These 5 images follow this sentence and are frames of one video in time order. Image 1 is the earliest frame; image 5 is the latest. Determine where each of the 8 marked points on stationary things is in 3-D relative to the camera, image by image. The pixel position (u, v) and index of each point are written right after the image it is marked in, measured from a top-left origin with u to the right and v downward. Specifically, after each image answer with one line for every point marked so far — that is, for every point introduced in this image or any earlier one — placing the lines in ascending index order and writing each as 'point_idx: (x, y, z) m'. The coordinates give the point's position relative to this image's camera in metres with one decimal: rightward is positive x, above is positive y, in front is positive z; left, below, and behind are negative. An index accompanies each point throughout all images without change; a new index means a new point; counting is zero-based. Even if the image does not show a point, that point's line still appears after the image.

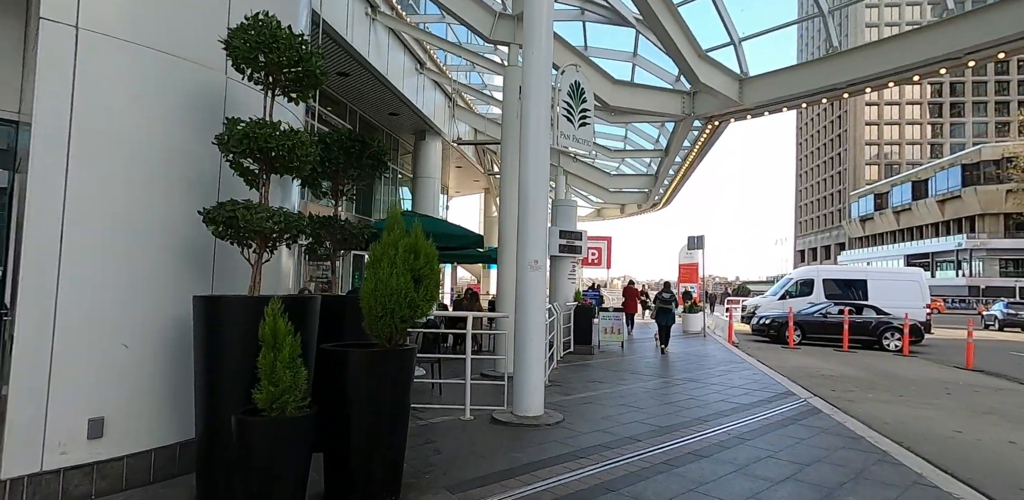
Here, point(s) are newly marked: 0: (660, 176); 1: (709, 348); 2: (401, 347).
0: (+5.1, +2.6, +17.9) m
1: (+5.4, -2.7, +14.4) m
2: (-0.8, -0.7, +3.9) m
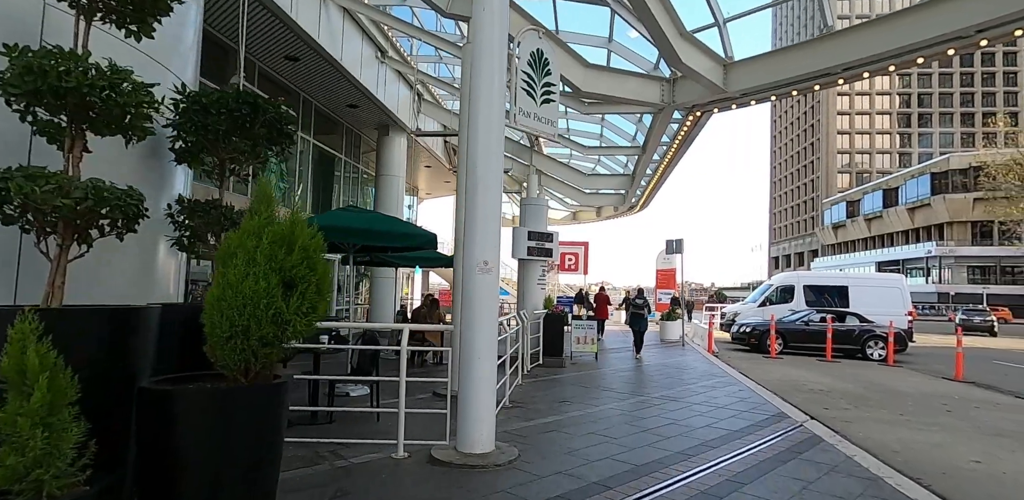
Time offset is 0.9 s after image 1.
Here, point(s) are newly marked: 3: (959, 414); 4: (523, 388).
0: (+4.1, +2.5, +17.1) m
1: (+4.5, -2.8, +13.5) m
2: (-1.3, -0.7, +2.7) m
3: (+7.3, -2.7, +8.6) m
4: (+0.2, -2.3, +8.7) m
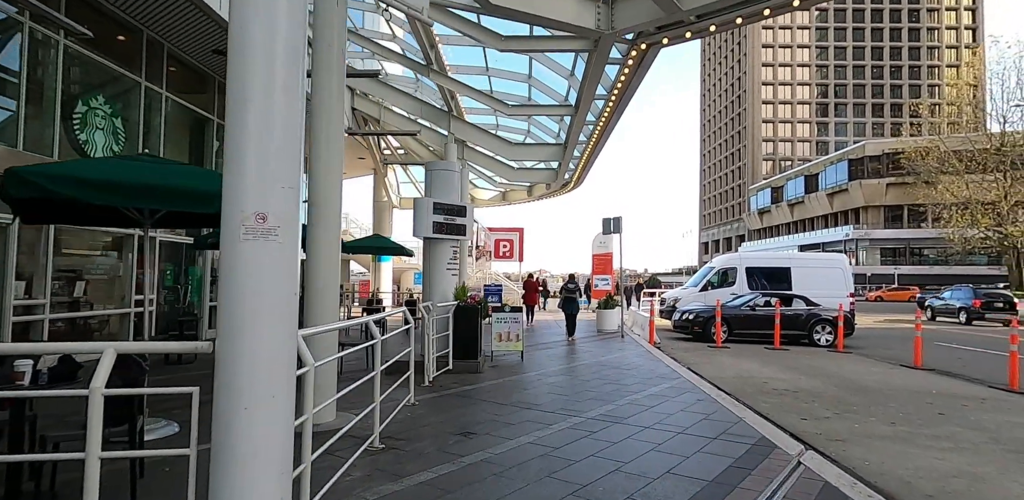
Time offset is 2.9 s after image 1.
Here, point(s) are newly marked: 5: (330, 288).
0: (+1.7, +3.1, +14.9) m
1: (+2.6, -2.3, +11.6) m
2: (-2.0, -0.5, +0.2) m
3: (+5.9, -2.2, +7.0) m
4: (-1.2, -1.9, +6.3) m
5: (-2.0, -0.5, +5.6) m
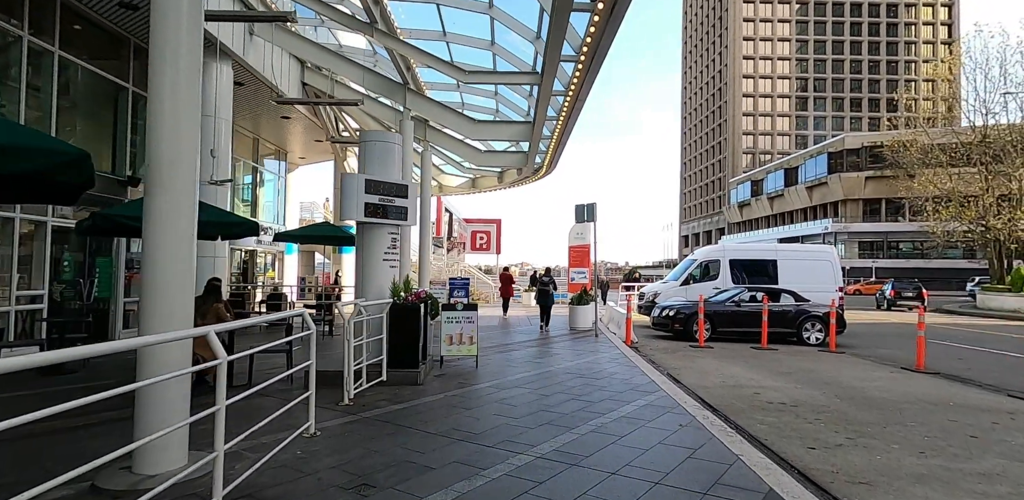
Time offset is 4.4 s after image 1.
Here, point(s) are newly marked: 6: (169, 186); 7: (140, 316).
0: (+0.7, +3.3, +13.4) m
1: (+1.7, -2.1, +10.2) m
2: (-2.4, -0.4, -1.4) m
3: (+5.2, -2.1, +5.7) m
4: (-1.8, -1.8, +4.8) m
5: (-2.6, -0.3, +4.0) m
6: (-2.6, +0.5, +4.0) m
7: (-2.9, -0.5, +4.1) m
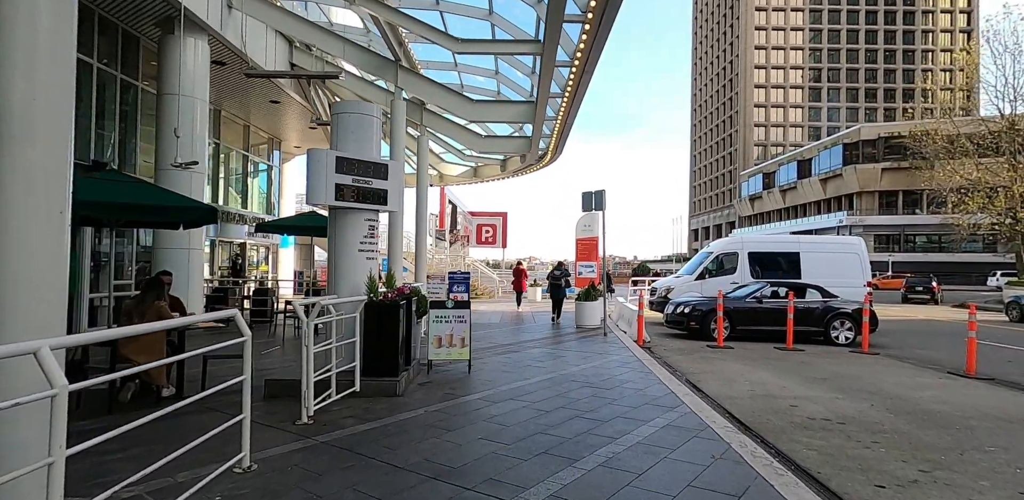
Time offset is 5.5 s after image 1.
0: (+0.8, +3.5, +12.3) m
1: (+1.7, -1.9, +9.1) m
2: (-2.6, -0.3, -2.5) m
3: (+5.1, -2.0, +4.5) m
4: (-1.9, -1.7, +3.7) m
5: (-2.7, -0.2, +3.0) m
6: (-2.8, +0.6, +3.0) m
7: (-3.0, -0.4, +3.0) m
